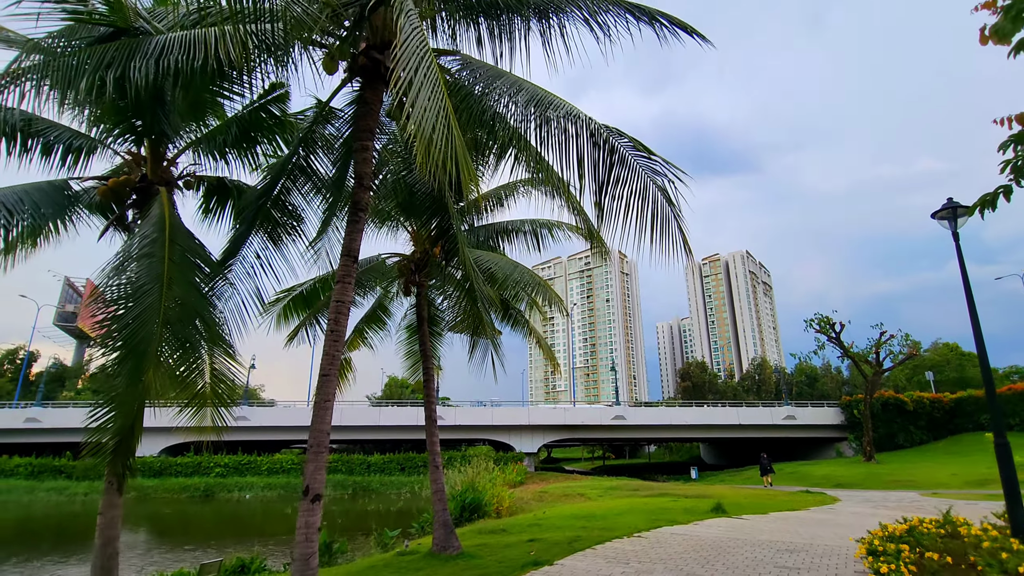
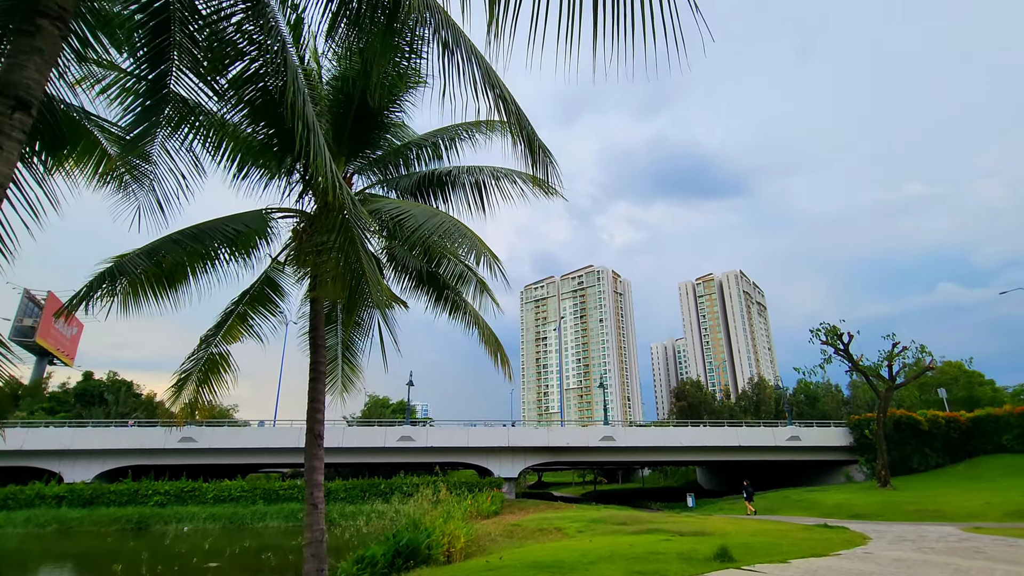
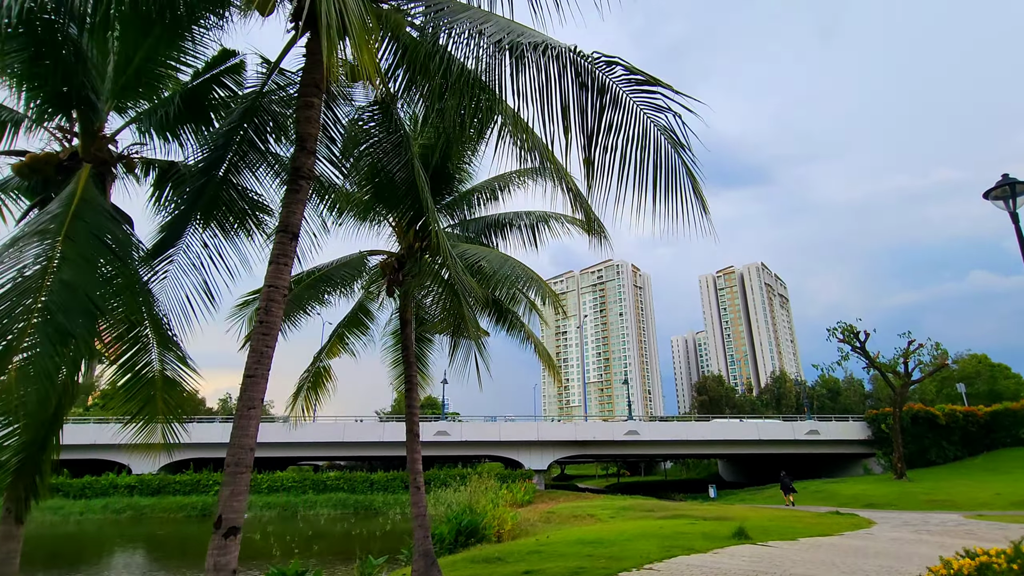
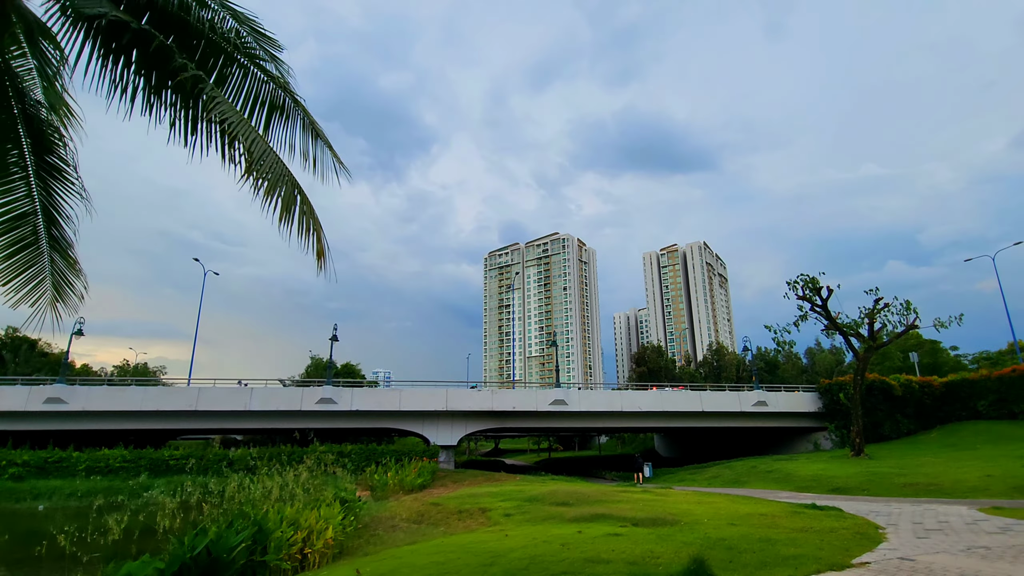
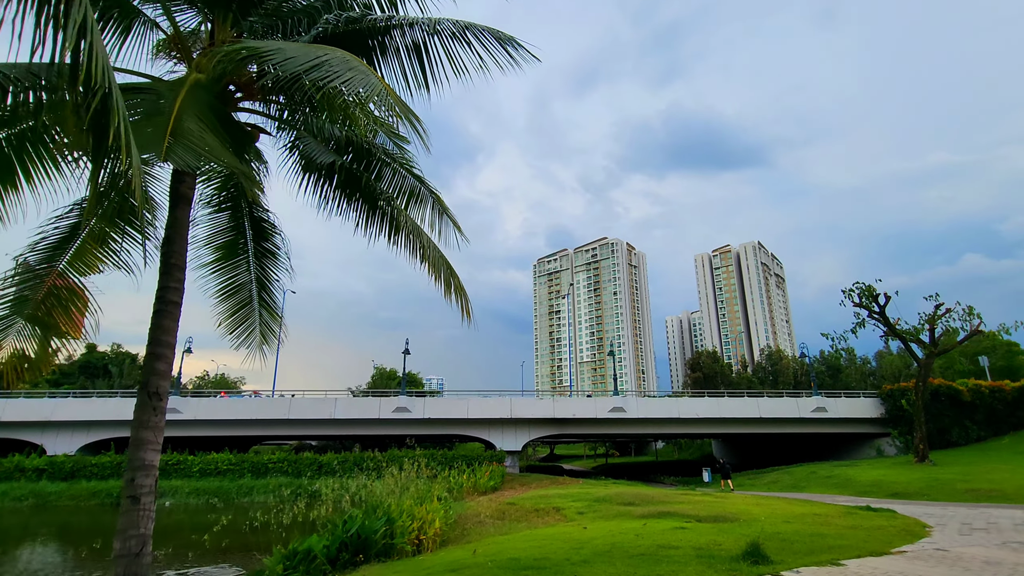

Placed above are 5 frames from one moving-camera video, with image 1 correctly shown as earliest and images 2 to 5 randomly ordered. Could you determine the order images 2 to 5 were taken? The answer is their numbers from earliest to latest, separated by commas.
3, 2, 5, 4
